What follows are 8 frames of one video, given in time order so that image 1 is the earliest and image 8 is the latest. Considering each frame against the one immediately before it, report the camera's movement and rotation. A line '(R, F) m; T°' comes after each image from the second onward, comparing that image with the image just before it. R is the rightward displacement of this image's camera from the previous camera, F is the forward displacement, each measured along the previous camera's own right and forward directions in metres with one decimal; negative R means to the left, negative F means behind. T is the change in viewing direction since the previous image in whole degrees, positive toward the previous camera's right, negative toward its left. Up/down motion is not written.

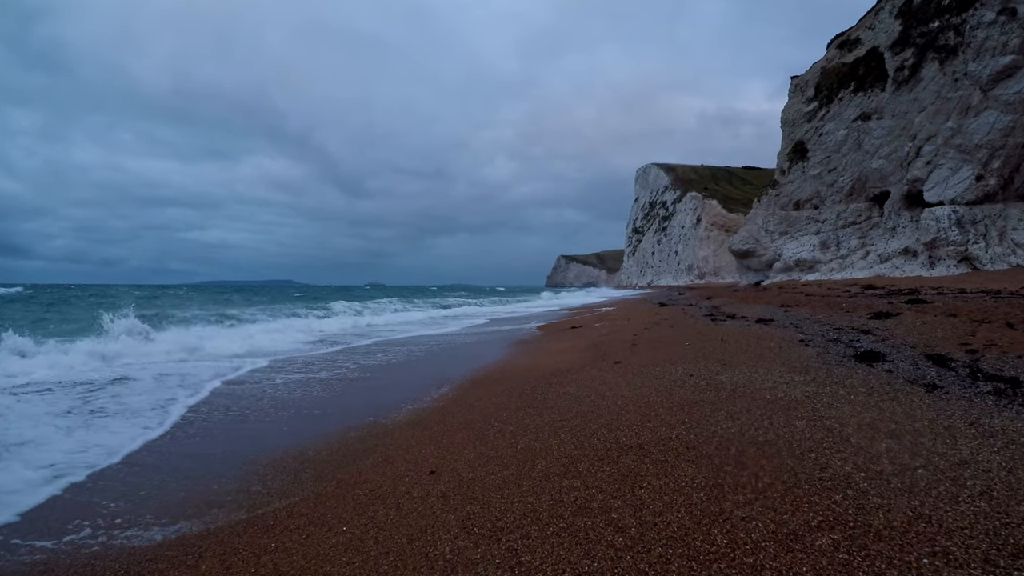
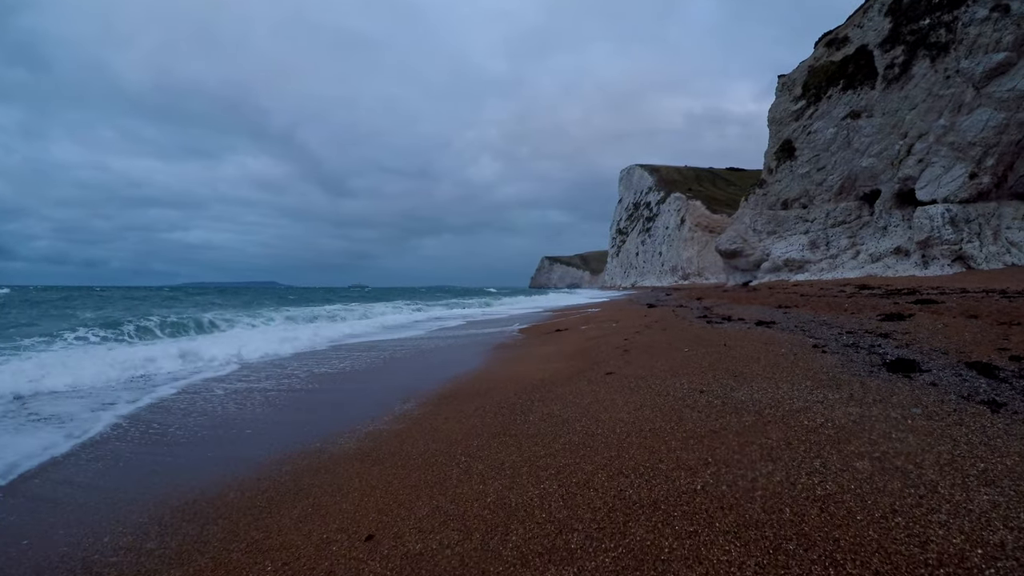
(+0.1, +1.1) m; +2°
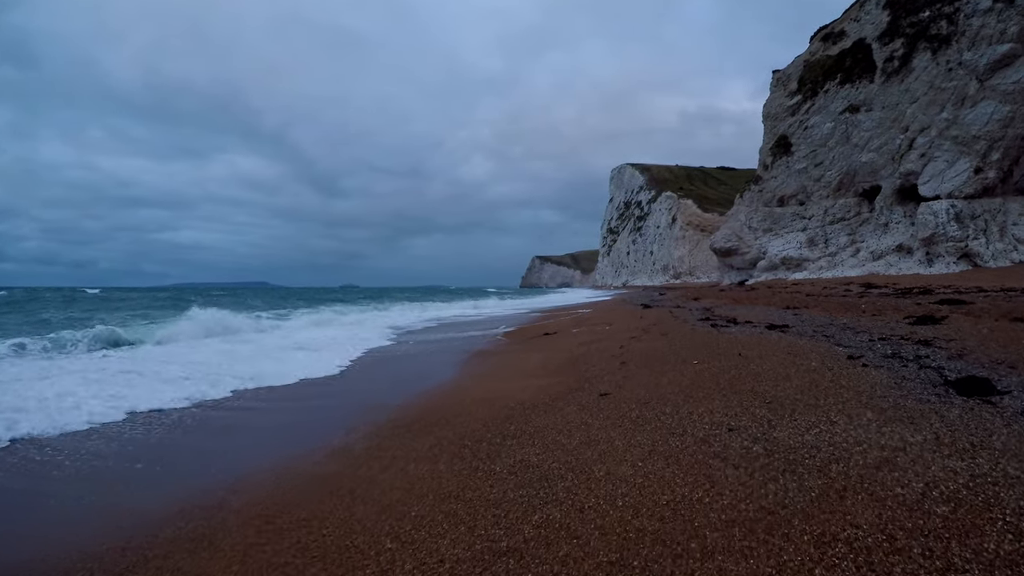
(+0.3, +1.3) m; +1°
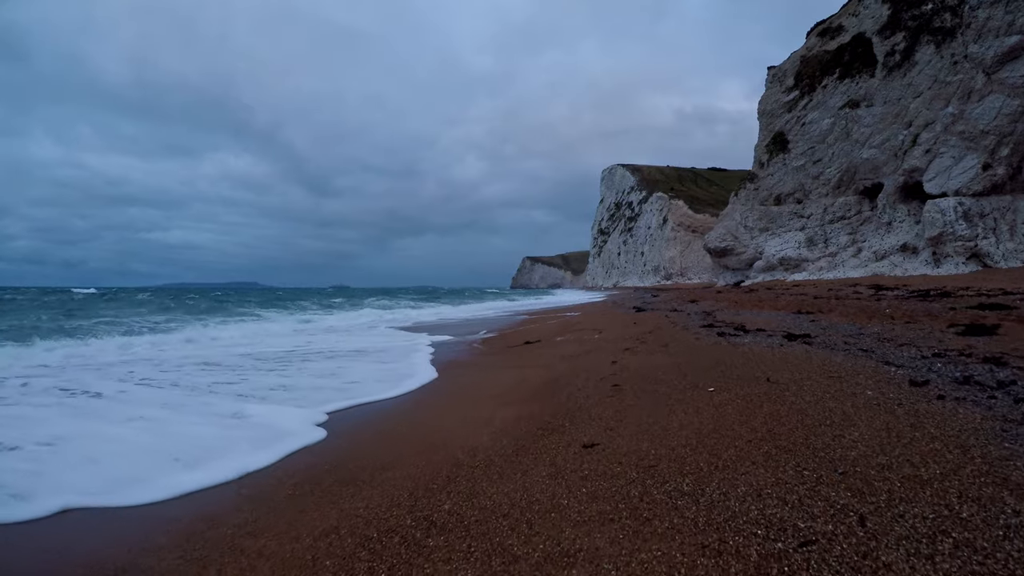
(+0.4, +1.5) m; +1°
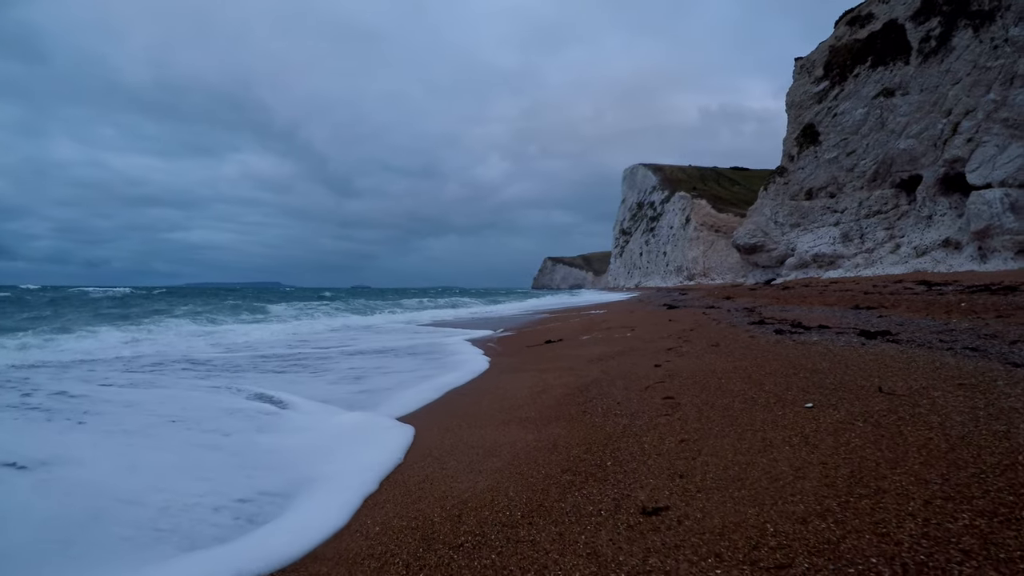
(0.0, +1.2) m; -2°
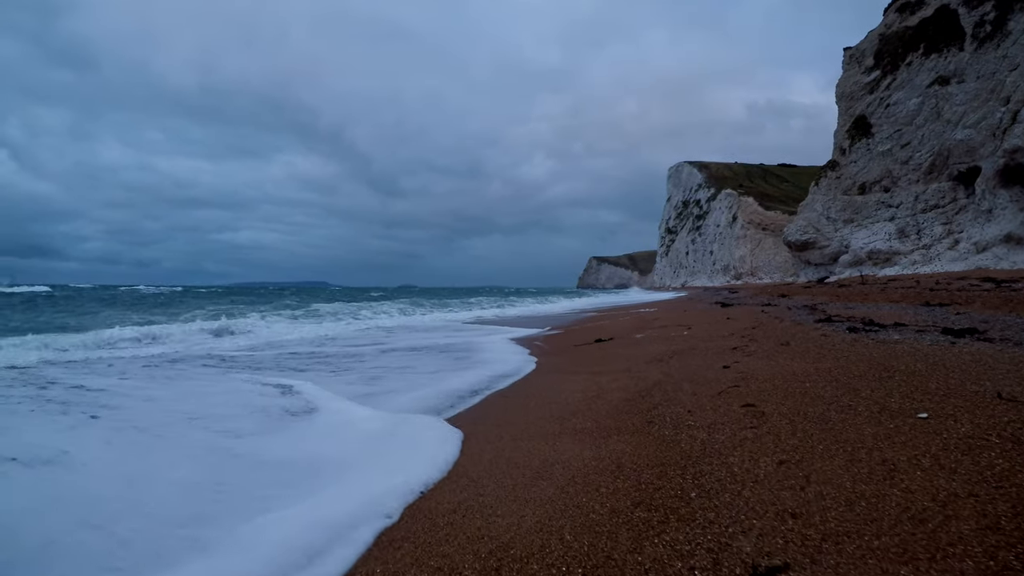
(-0.1, +0.7) m; -4°
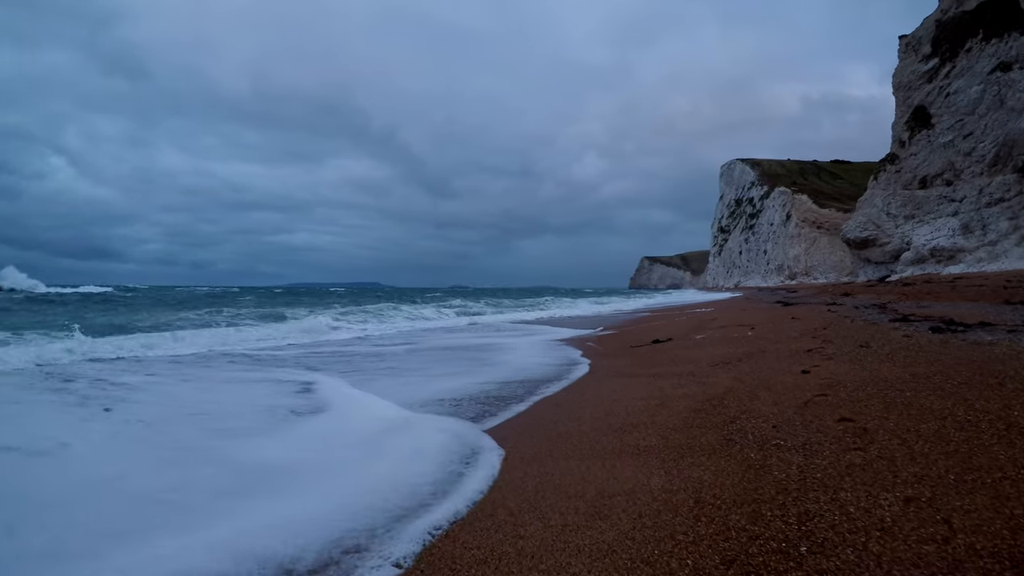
(0.0, +0.5) m; -4°
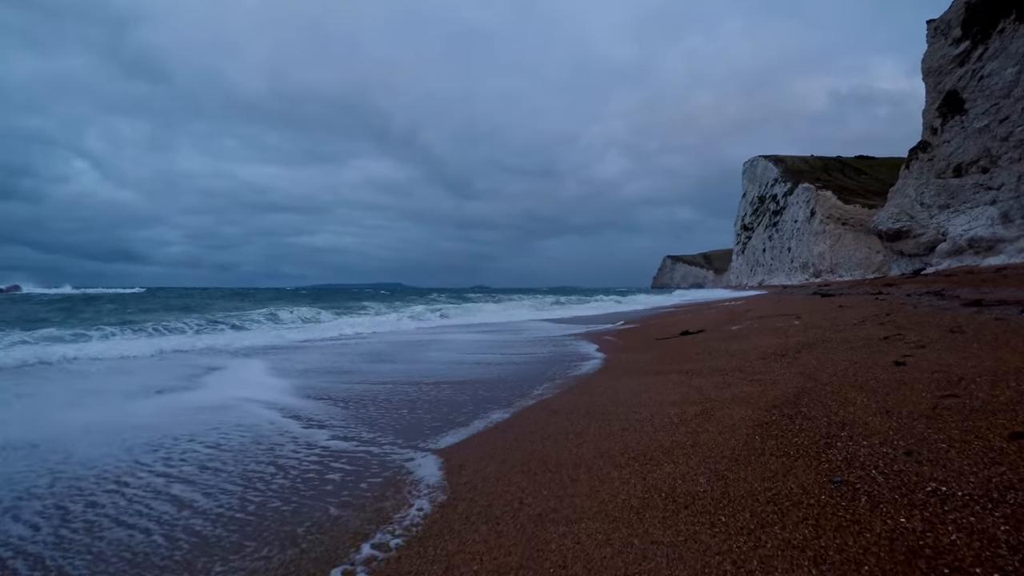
(+0.3, +1.1) m; -2°
